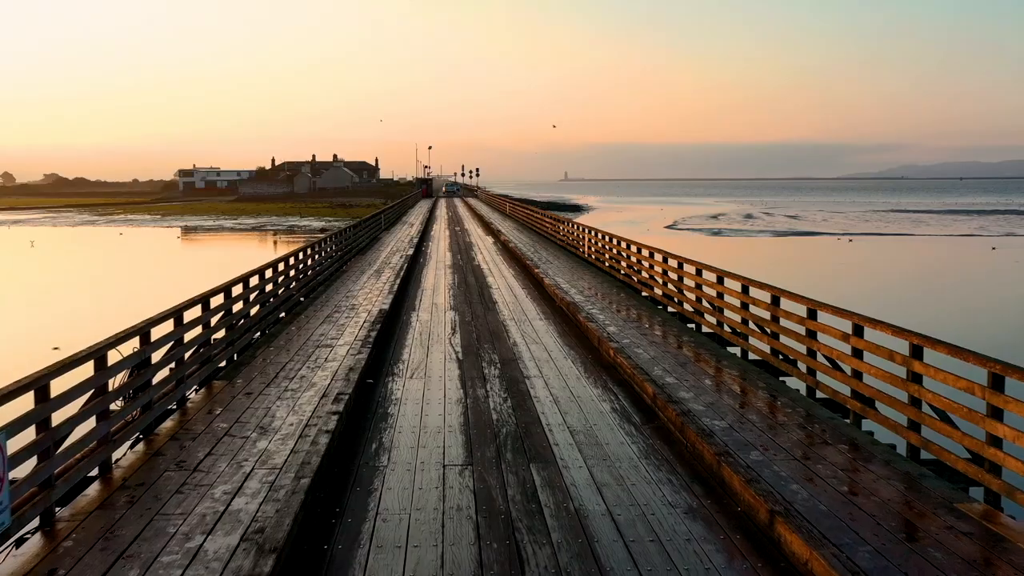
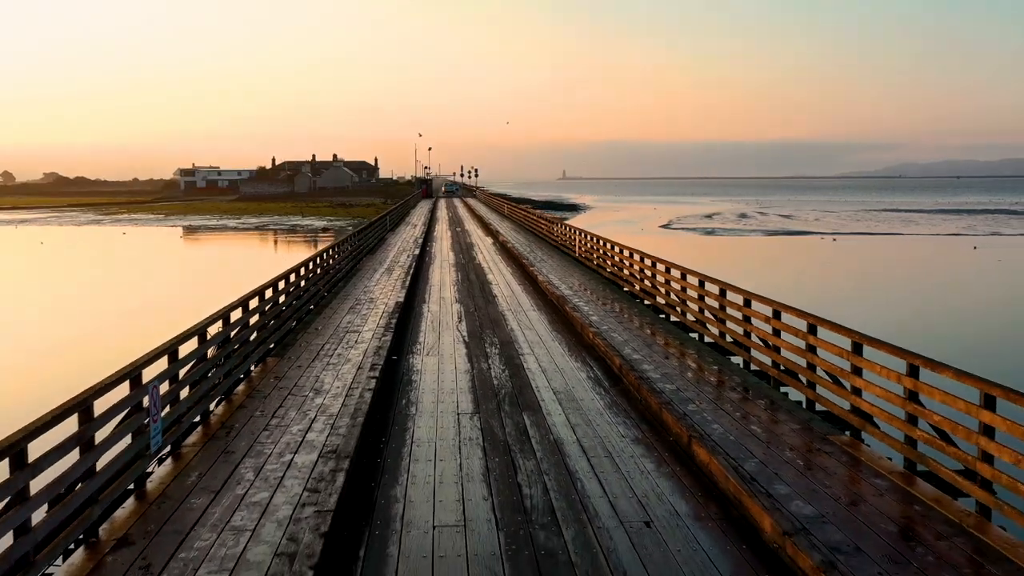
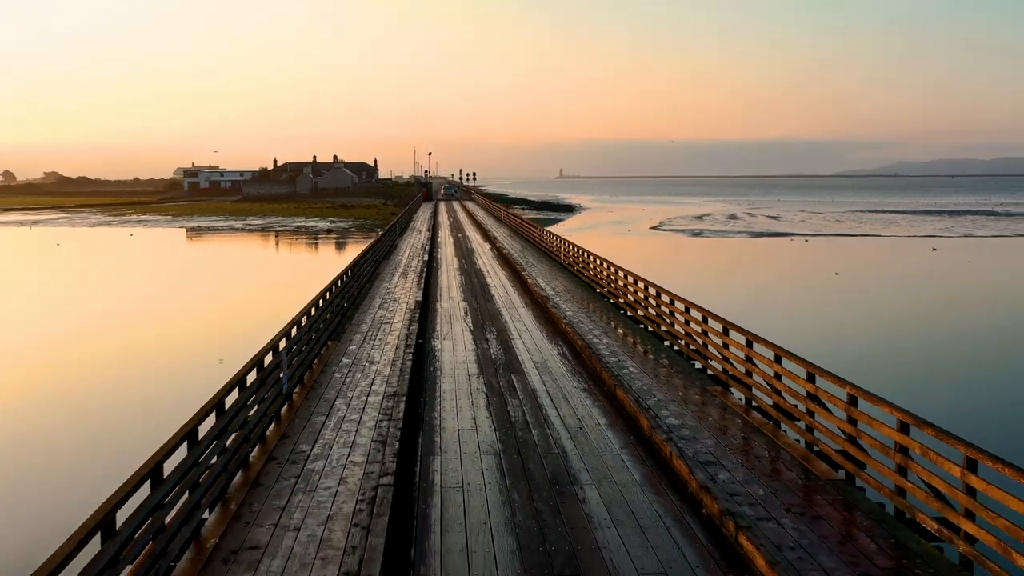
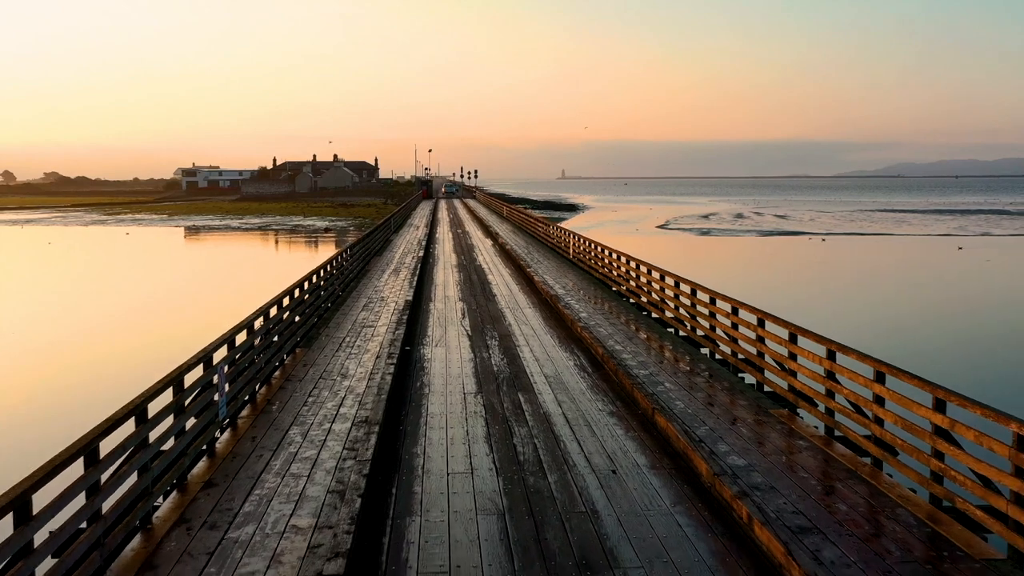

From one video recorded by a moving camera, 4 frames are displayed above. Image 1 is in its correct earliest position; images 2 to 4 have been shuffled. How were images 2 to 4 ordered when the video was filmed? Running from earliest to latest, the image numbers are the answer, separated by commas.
2, 4, 3
